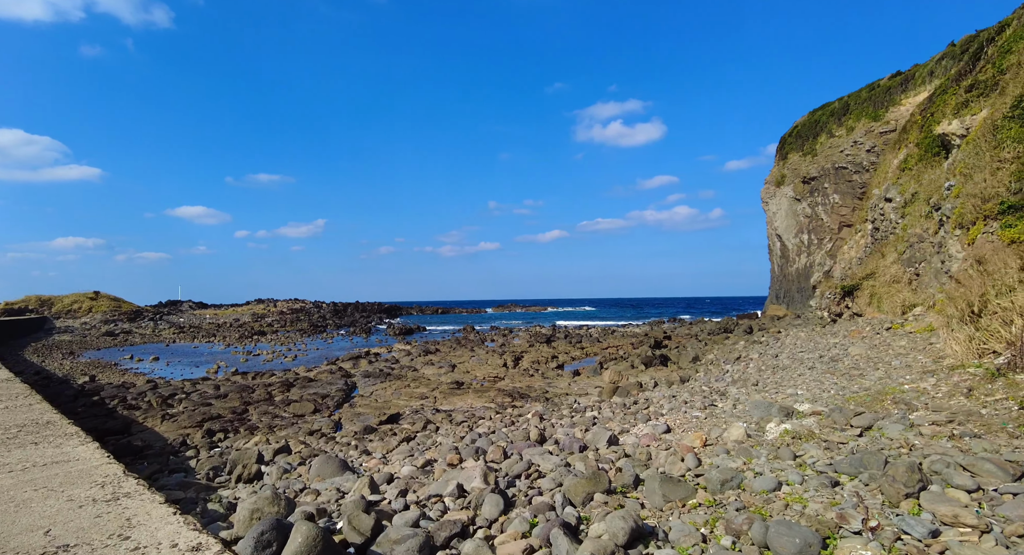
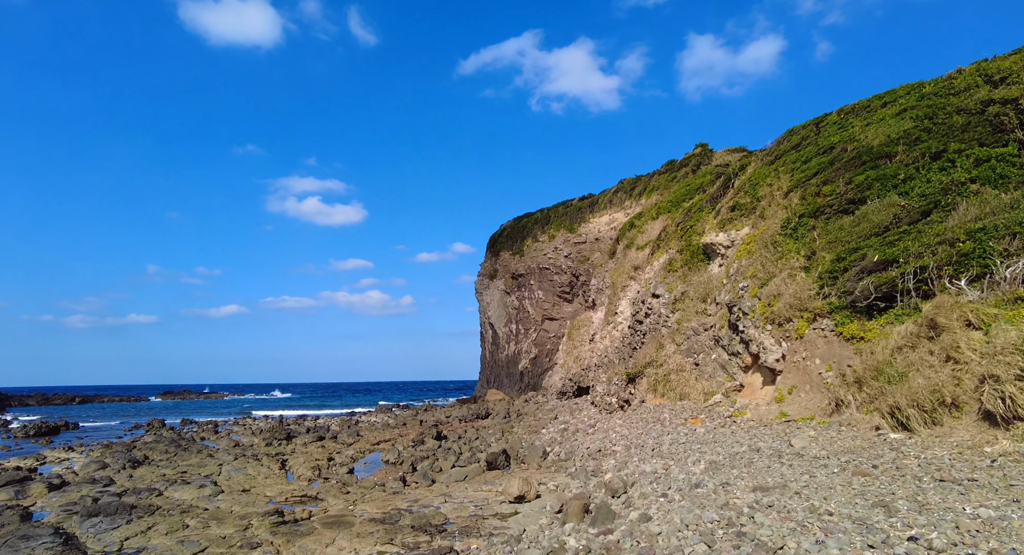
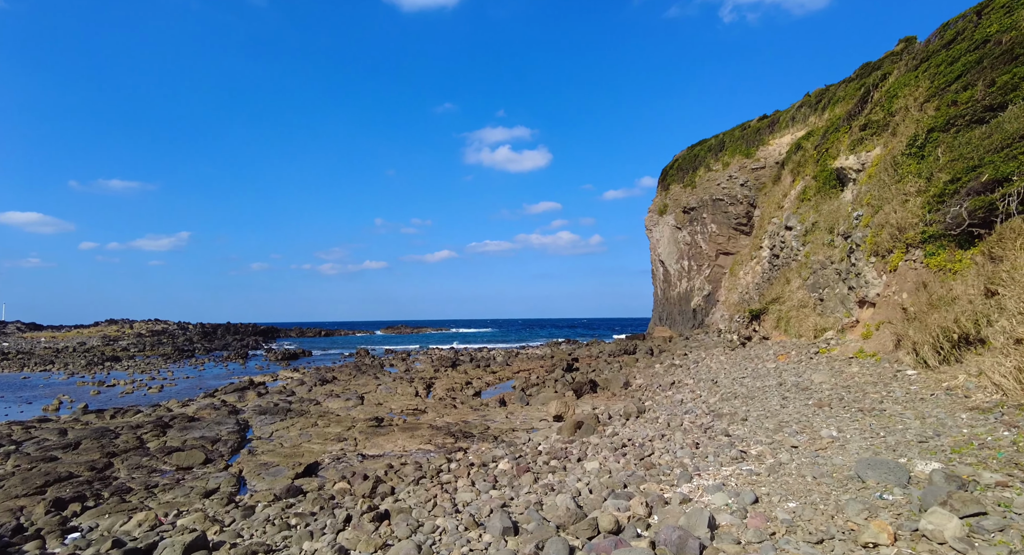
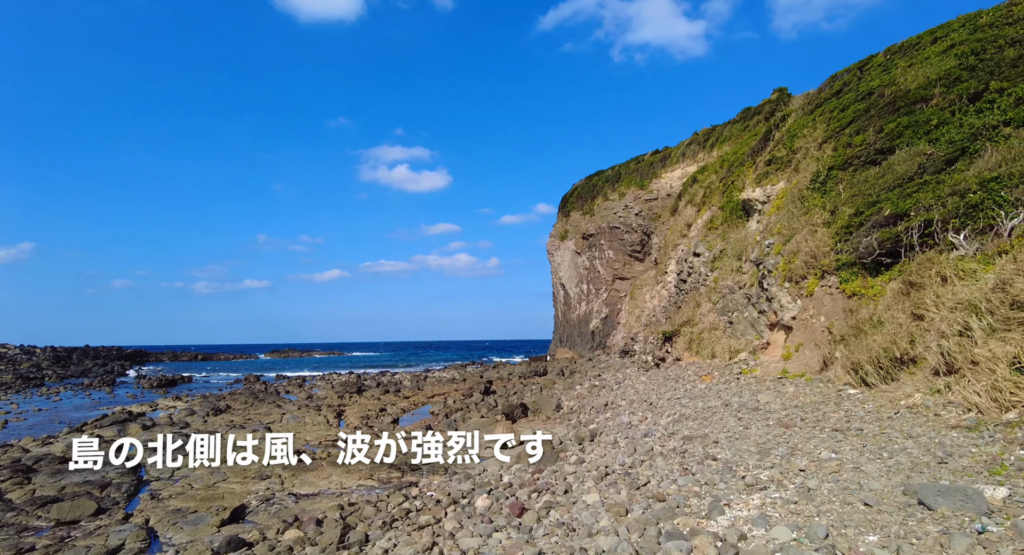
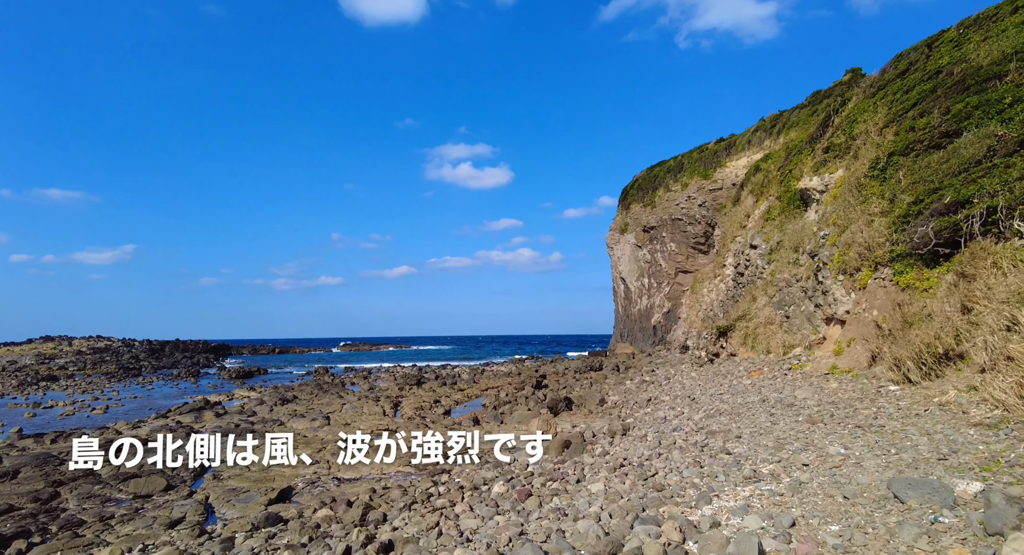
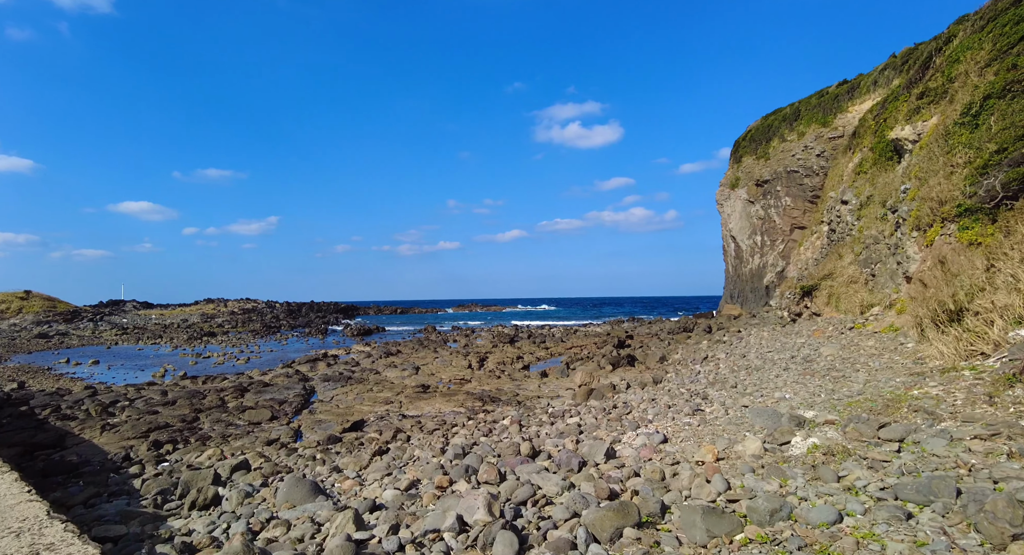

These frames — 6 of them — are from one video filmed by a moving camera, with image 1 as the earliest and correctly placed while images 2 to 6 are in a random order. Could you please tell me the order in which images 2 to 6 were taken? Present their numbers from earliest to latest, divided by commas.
6, 3, 5, 4, 2
